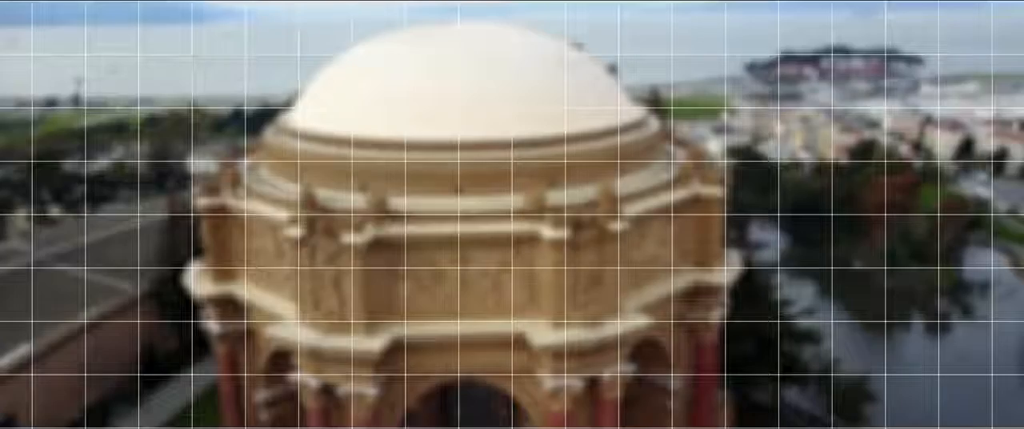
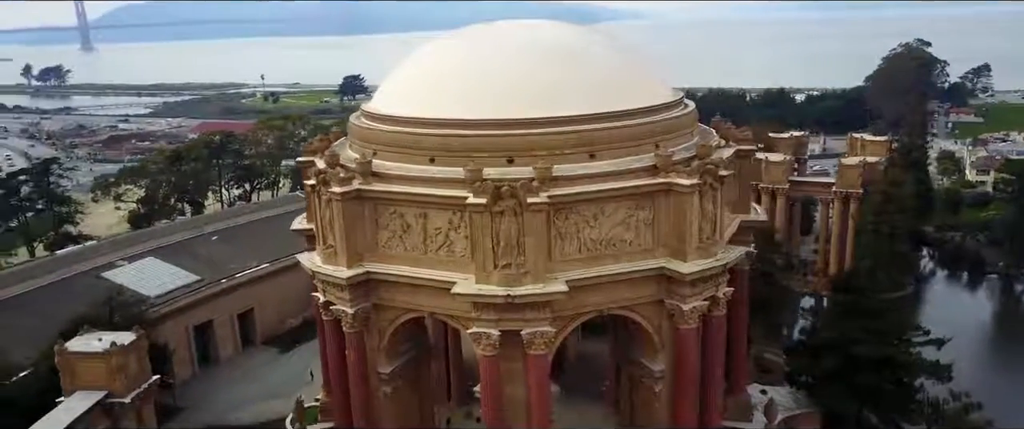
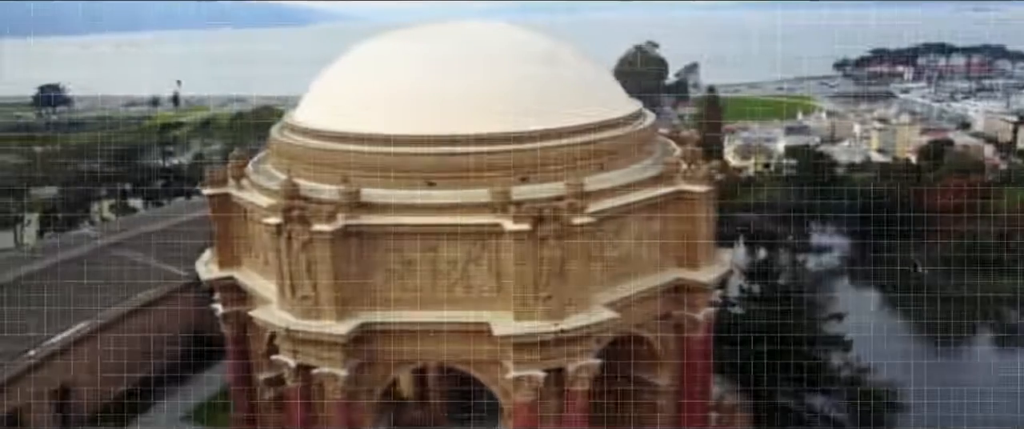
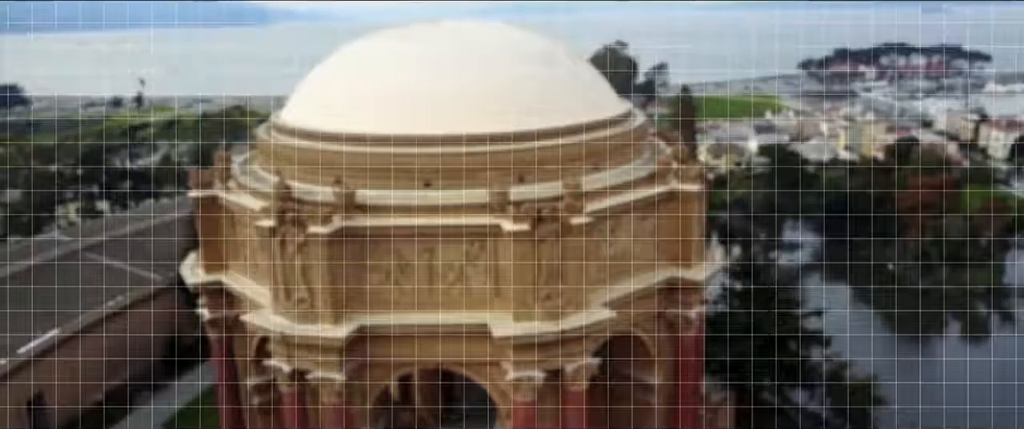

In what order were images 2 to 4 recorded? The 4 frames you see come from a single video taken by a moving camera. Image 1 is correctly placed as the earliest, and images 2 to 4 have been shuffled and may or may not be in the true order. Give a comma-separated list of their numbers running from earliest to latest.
4, 3, 2
